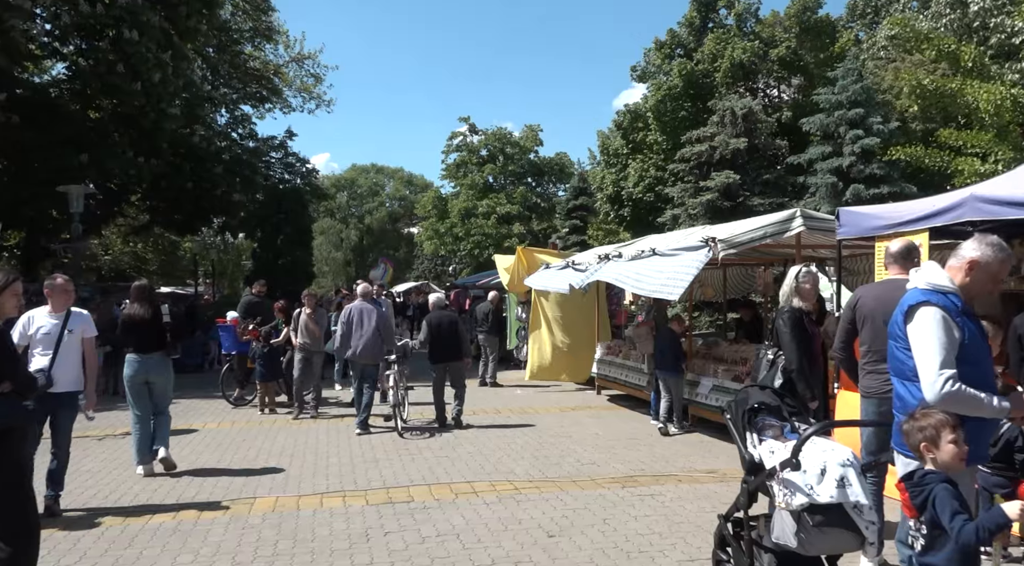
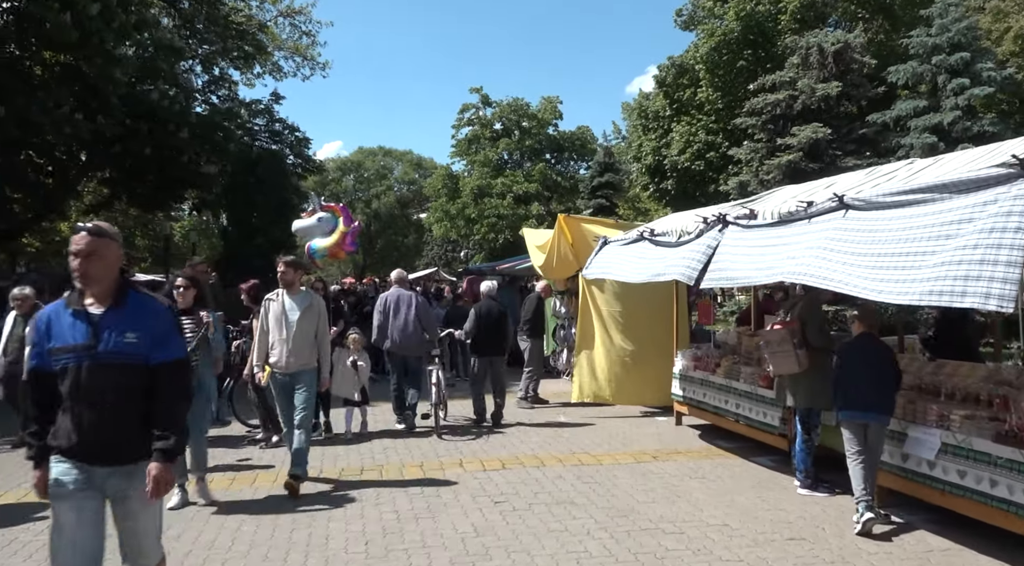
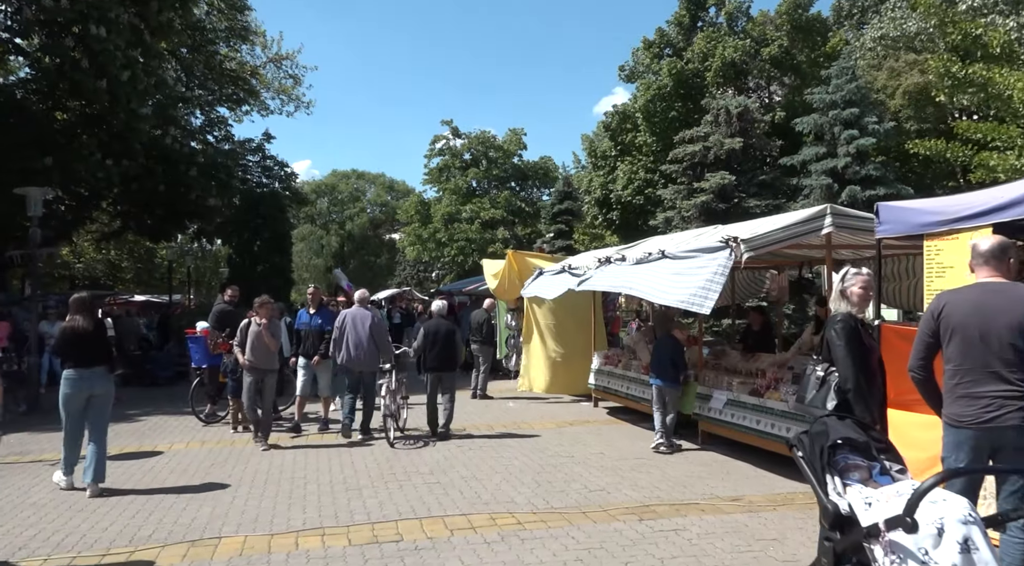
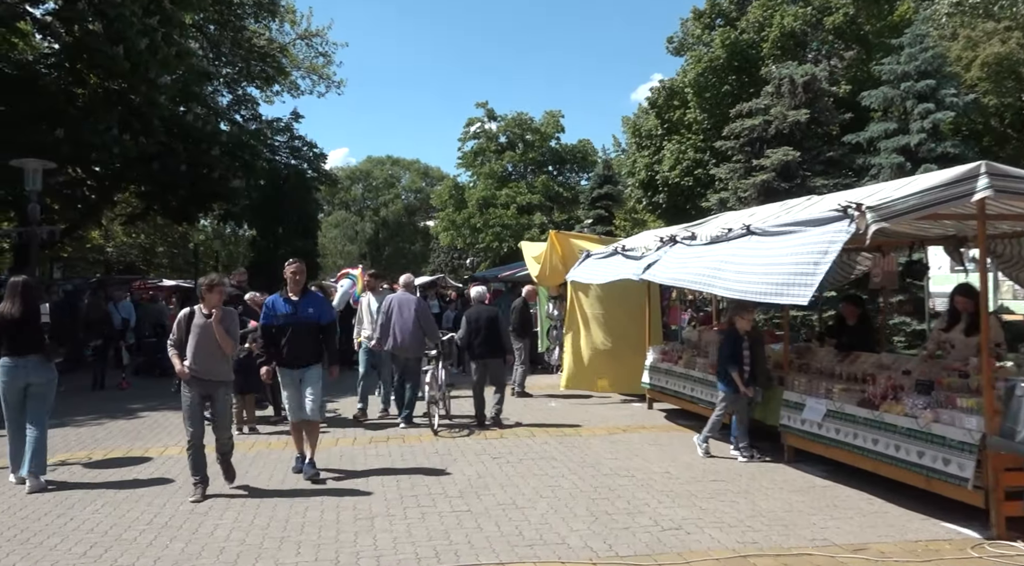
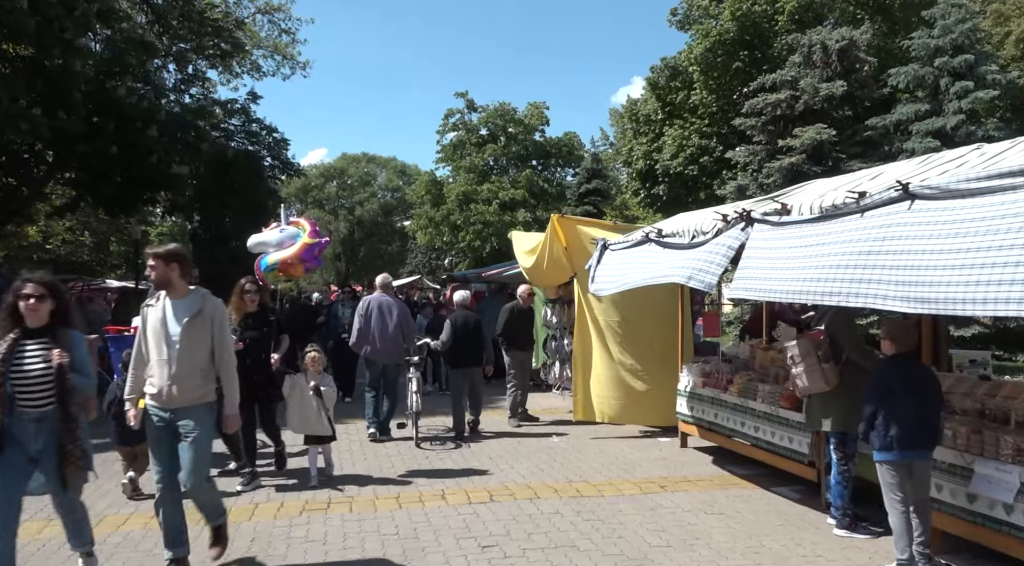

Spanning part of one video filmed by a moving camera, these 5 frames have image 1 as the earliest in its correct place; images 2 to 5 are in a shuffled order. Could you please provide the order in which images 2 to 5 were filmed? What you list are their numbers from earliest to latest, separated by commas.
3, 4, 2, 5
